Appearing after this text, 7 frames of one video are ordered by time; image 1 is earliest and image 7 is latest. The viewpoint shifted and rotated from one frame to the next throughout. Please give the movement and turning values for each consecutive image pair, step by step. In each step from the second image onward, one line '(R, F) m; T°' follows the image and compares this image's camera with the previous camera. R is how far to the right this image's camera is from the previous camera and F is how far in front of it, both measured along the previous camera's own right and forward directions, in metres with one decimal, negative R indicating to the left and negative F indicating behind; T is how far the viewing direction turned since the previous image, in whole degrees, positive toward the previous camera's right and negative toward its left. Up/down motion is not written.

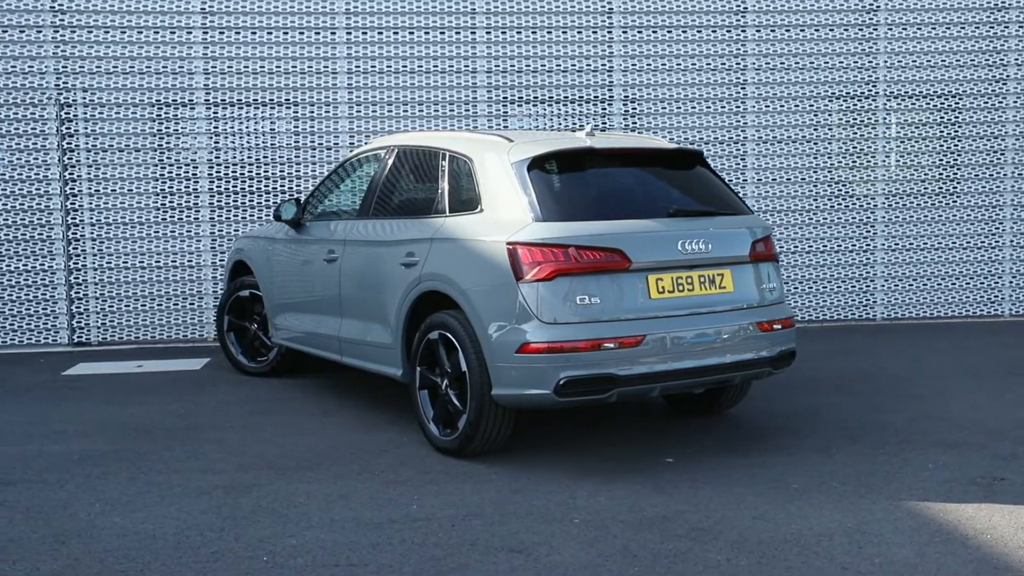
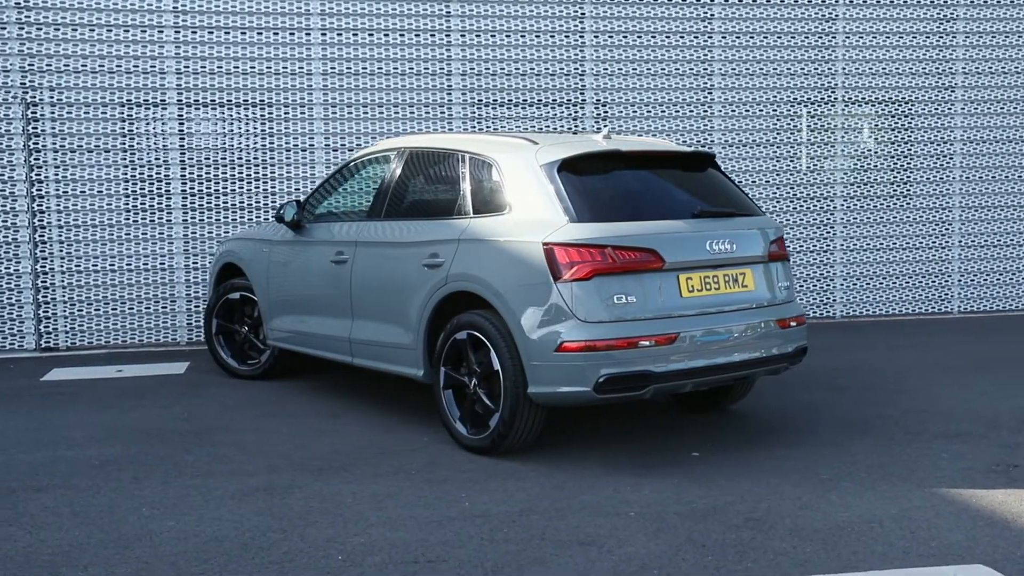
(-0.6, -0.1) m; +5°
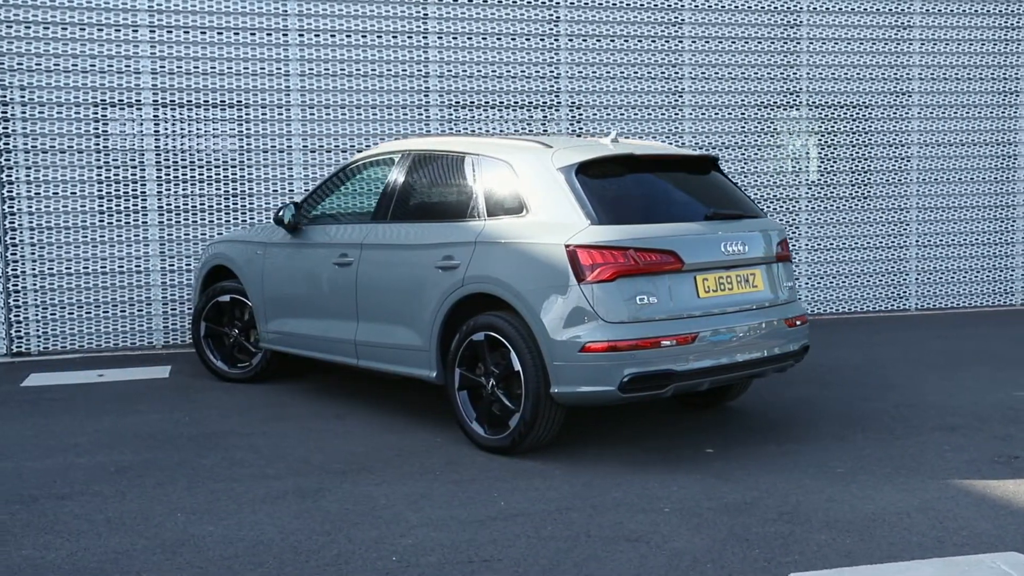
(-0.5, -0.1) m; +4°
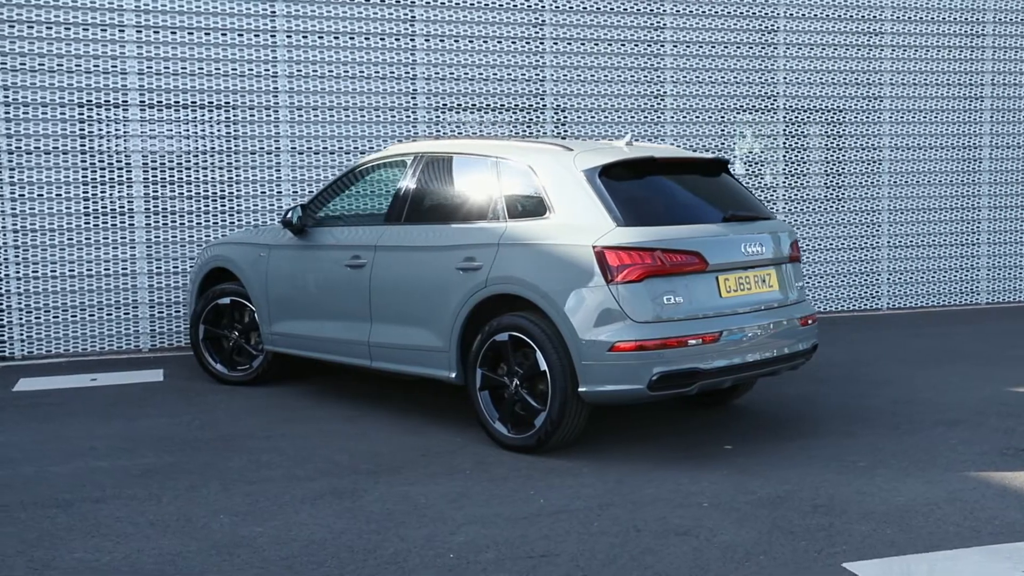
(-0.5, -0.1) m; +3°
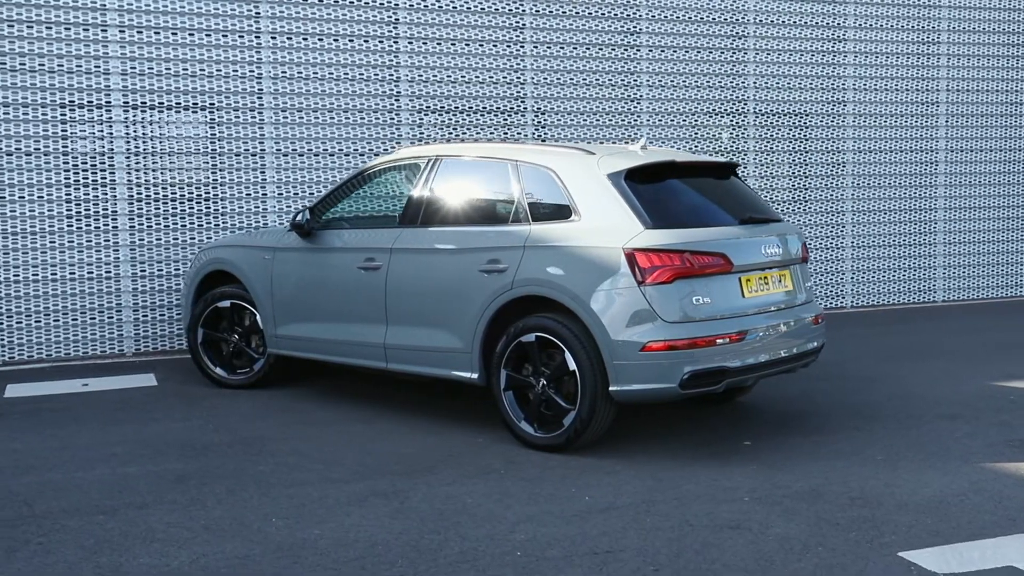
(-0.6, -0.1) m; +4°
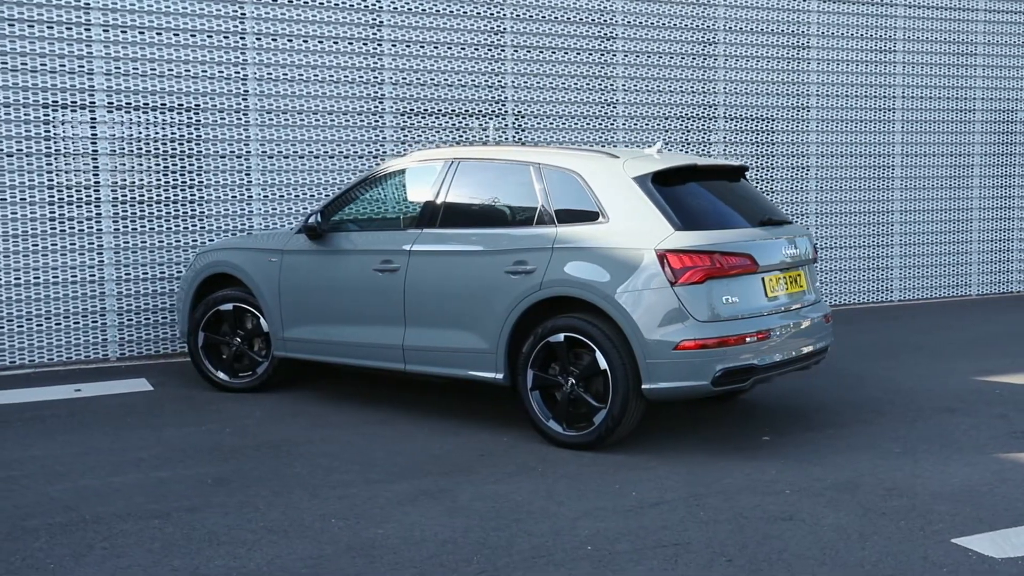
(-0.6, -0.1) m; +4°
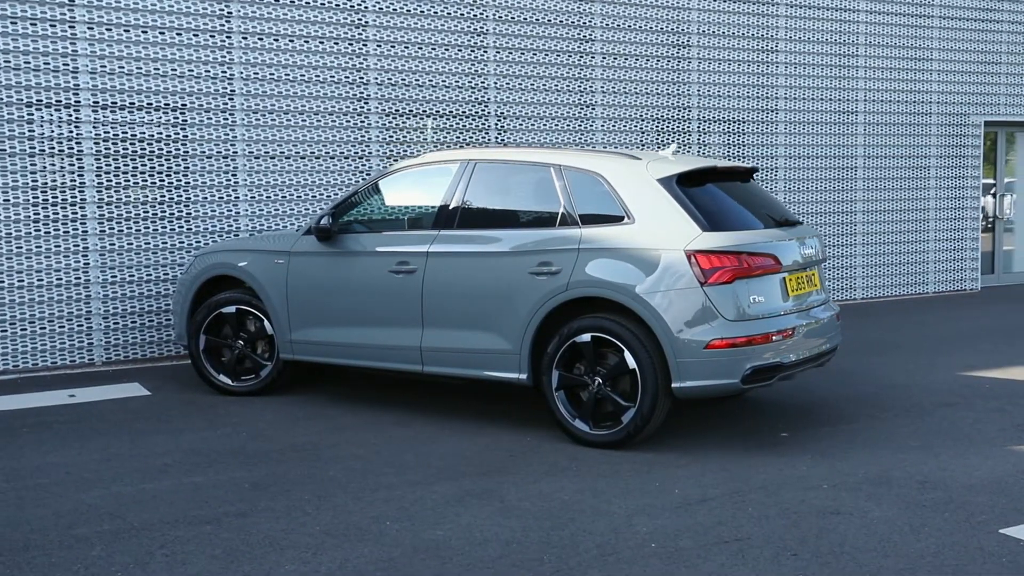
(-0.6, 0.0) m; +4°
